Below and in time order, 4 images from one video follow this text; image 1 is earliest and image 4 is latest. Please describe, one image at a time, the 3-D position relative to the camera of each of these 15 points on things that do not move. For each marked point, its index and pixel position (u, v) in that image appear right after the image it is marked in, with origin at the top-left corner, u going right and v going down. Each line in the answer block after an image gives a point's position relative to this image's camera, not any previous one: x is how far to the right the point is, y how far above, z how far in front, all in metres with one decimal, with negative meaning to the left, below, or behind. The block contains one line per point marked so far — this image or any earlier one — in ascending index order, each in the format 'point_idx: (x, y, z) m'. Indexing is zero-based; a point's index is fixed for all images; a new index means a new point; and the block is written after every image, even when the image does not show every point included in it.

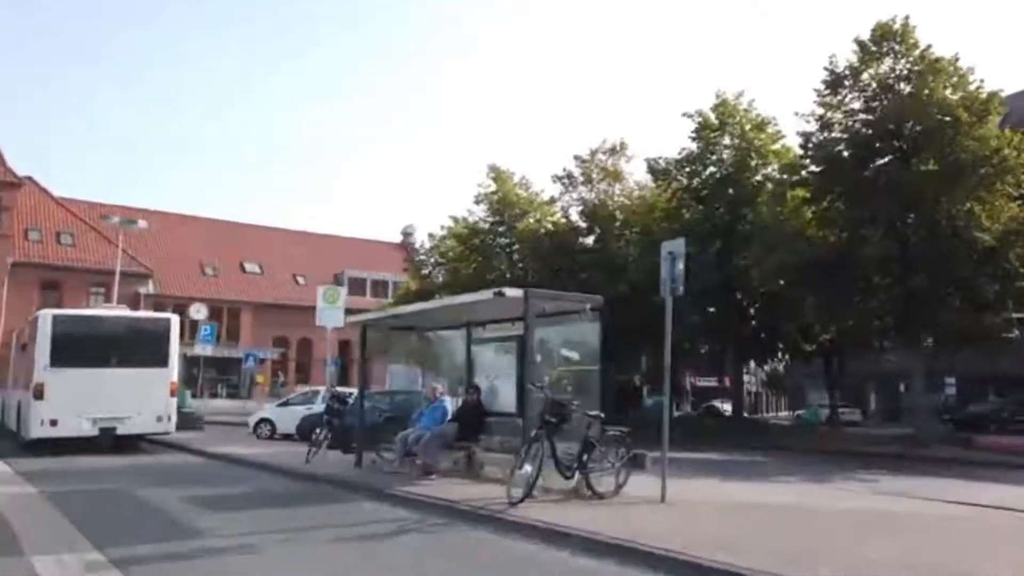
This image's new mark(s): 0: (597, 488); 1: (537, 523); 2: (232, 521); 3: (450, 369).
0: (+1.3, -3.2, +12.0) m
1: (+0.3, -3.2, +10.0) m
2: (-4.2, -3.4, +10.9) m
3: (-1.4, -1.8, +16.7) m
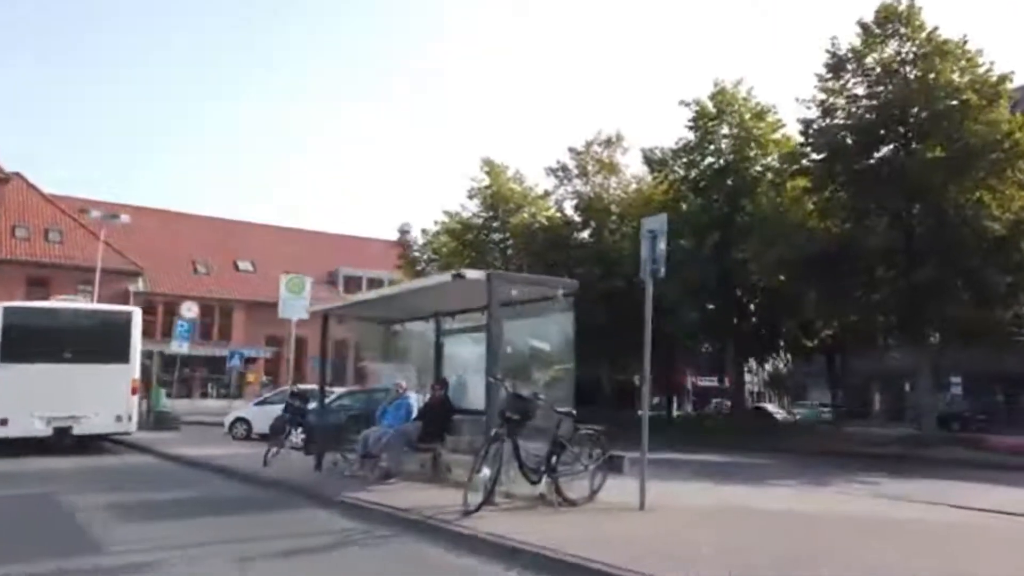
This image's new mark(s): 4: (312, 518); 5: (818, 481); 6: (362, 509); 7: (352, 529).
0: (+0.8, -3.0, +10.7) m
1: (-0.3, -2.9, +8.7) m
2: (-4.7, -3.2, +9.6) m
3: (-2.0, -1.5, +15.4) m
4: (-2.9, -3.3, +10.6) m
5: (+7.9, -5.0, +19.0) m
6: (-2.1, -3.1, +10.5) m
7: (-2.1, -3.2, +9.8) m
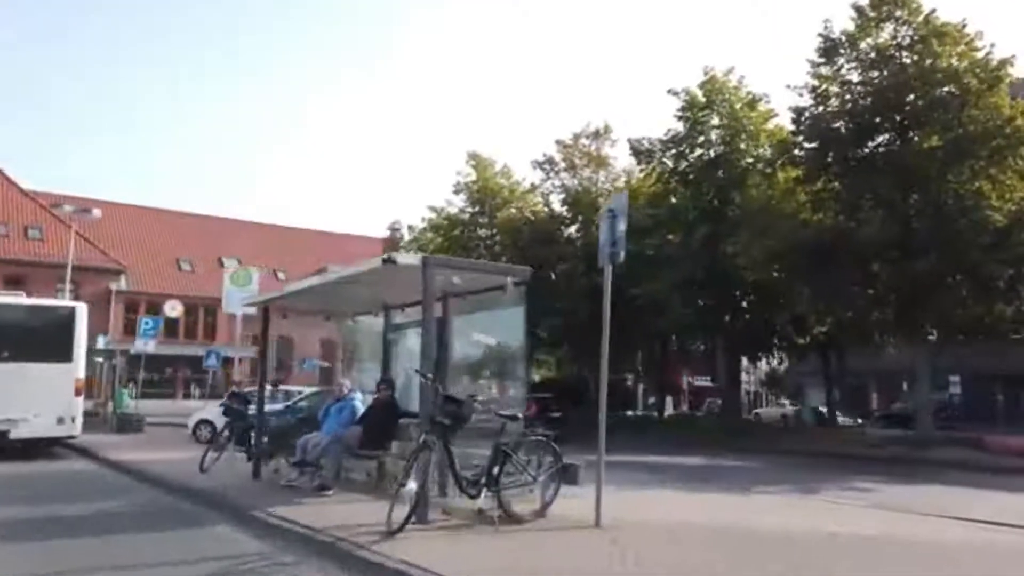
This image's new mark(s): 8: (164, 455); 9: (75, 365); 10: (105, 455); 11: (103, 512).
0: (0.0, -2.8, +9.4) m
1: (-1.1, -2.7, +7.4) m
2: (-5.5, -3.0, +8.3) m
3: (-2.8, -1.4, +14.1) m
4: (-3.7, -3.1, +9.3) m
5: (+7.1, -4.8, +17.7) m
6: (-2.9, -3.0, +9.2) m
7: (-2.9, -3.0, +8.5) m
8: (-8.9, -4.3, +19.0) m
9: (-11.7, -2.1, +19.9) m
10: (-10.7, -4.4, +19.5) m
11: (-6.3, -3.5, +11.5) m
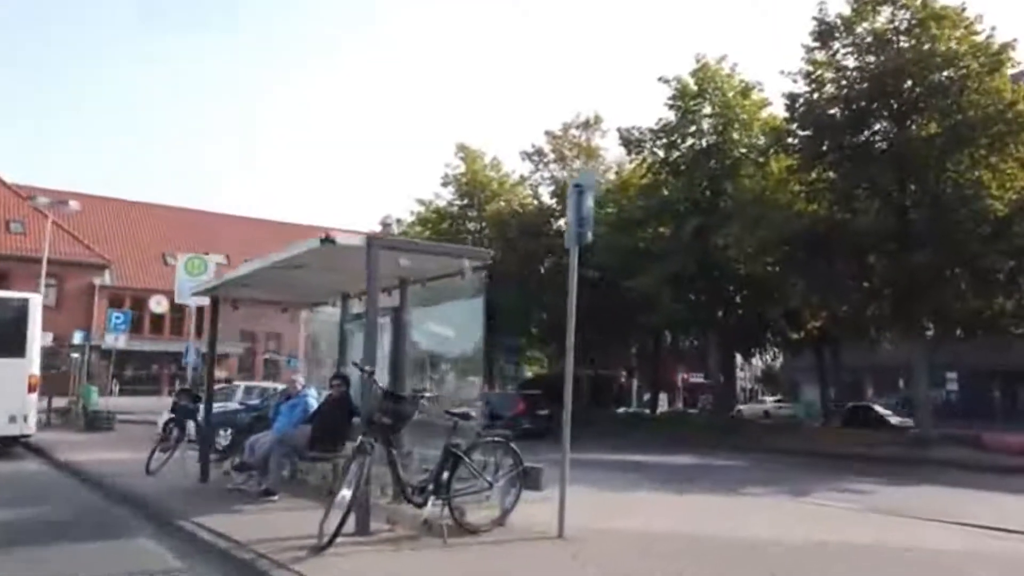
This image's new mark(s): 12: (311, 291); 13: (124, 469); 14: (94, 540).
0: (-0.5, -2.6, +8.4) m
1: (-1.6, -2.6, +6.4) m
2: (-6.0, -2.8, +7.3) m
3: (-3.3, -1.2, +13.1) m
4: (-4.2, -2.9, +8.3) m
5: (+6.5, -4.6, +16.8) m
6: (-3.4, -2.8, +8.2) m
7: (-3.4, -2.8, +7.5) m
8: (-9.5, -4.0, +18.0) m
9: (-12.3, -1.8, +18.8) m
10: (-11.3, -4.2, +18.5) m
11: (-6.8, -3.3, +10.5) m
12: (-3.2, 0.0, +12.1) m
13: (-7.8, -3.7, +14.9) m
14: (-5.1, -3.1, +9.0) m
